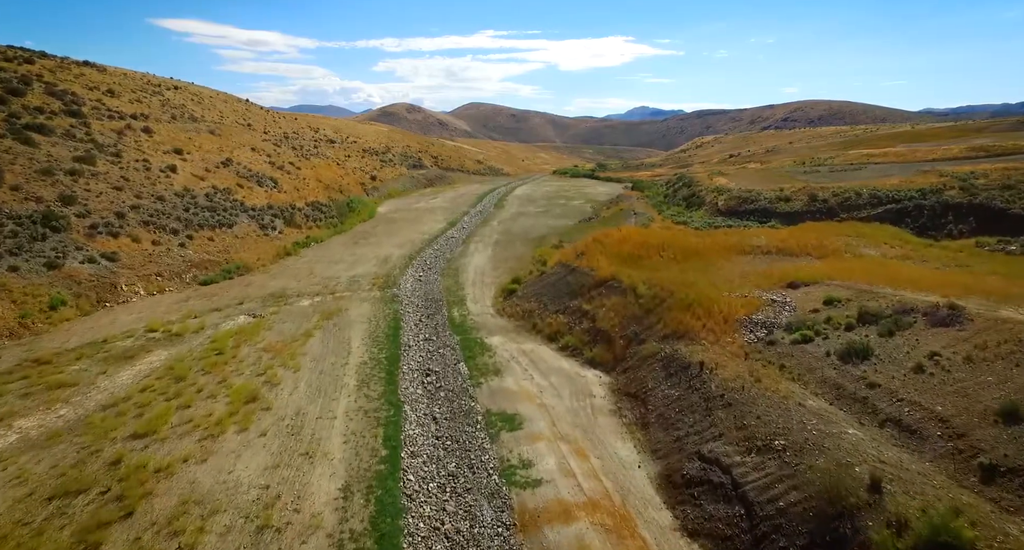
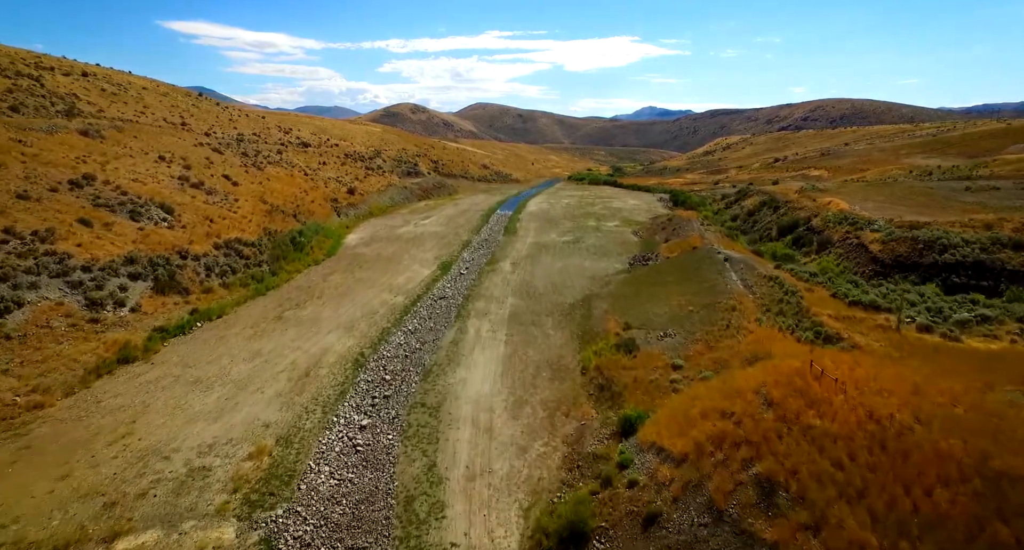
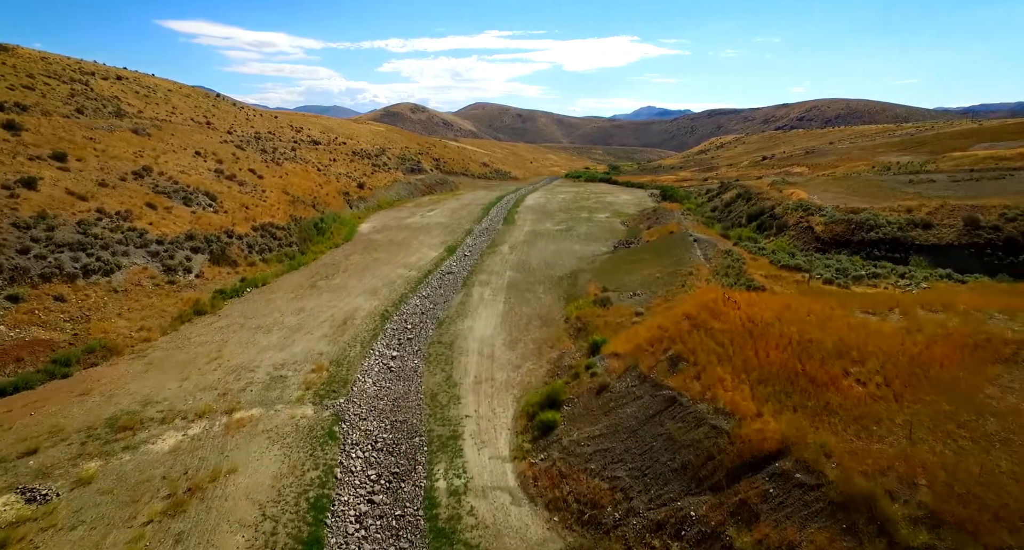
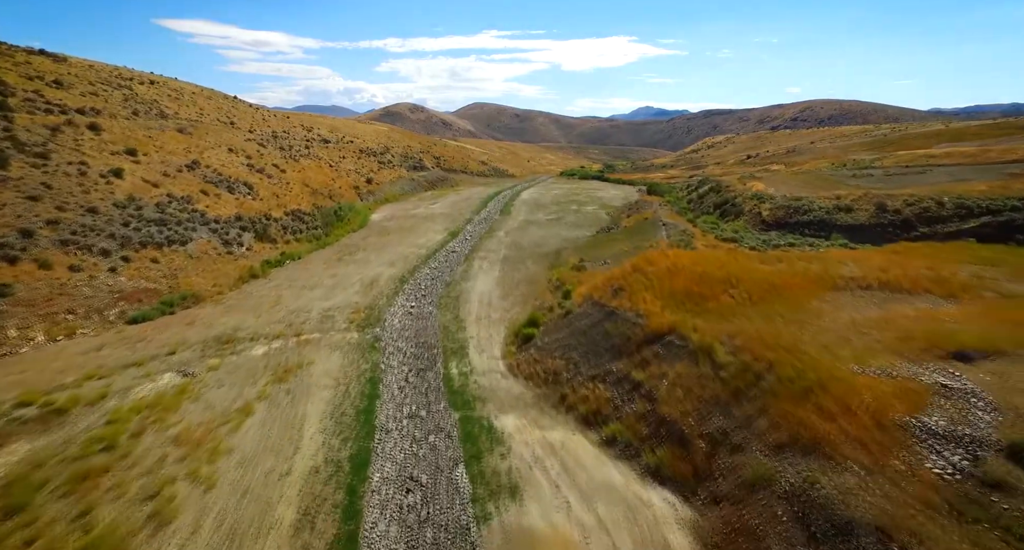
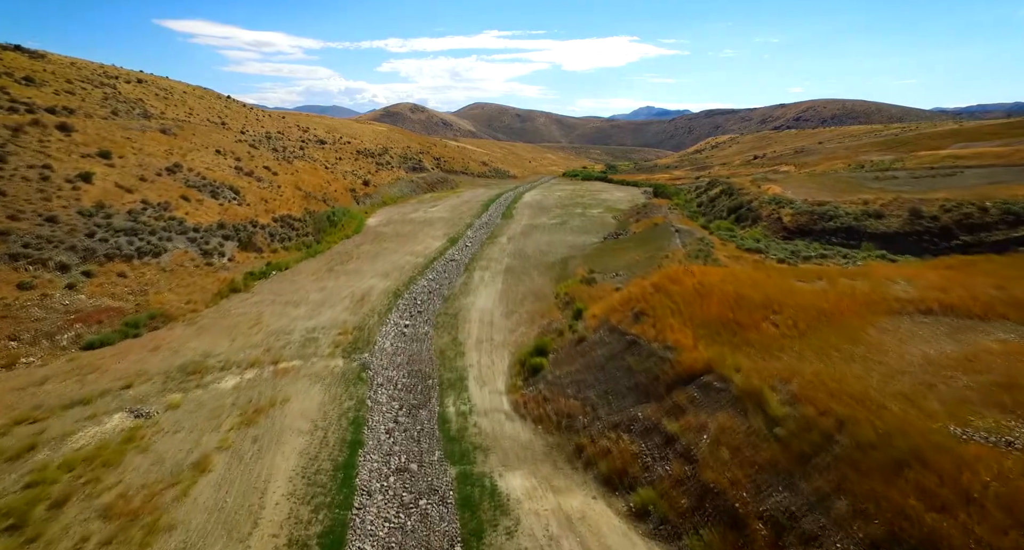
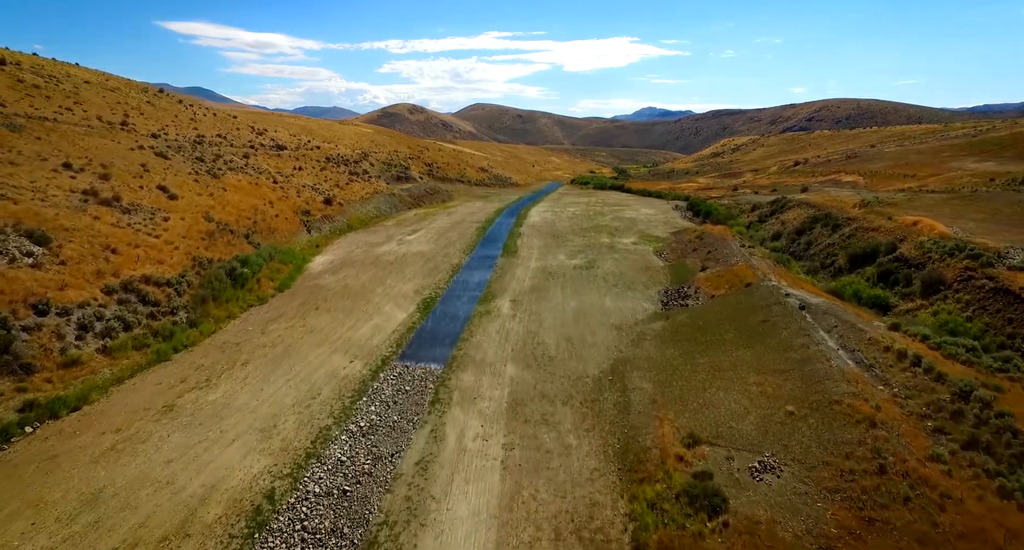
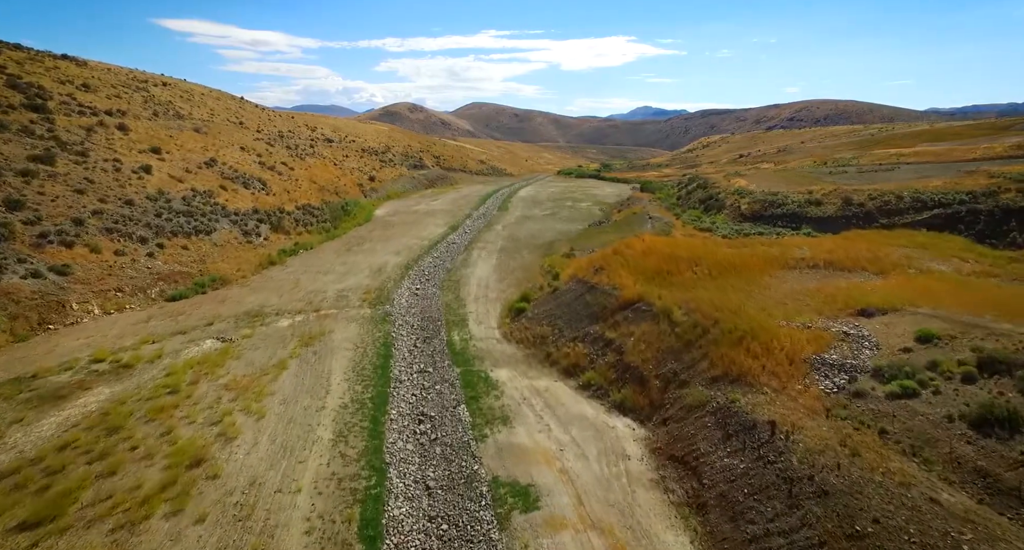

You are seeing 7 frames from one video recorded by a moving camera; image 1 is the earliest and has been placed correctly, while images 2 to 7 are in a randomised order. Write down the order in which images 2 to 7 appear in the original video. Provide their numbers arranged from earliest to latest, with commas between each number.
7, 4, 5, 3, 2, 6
